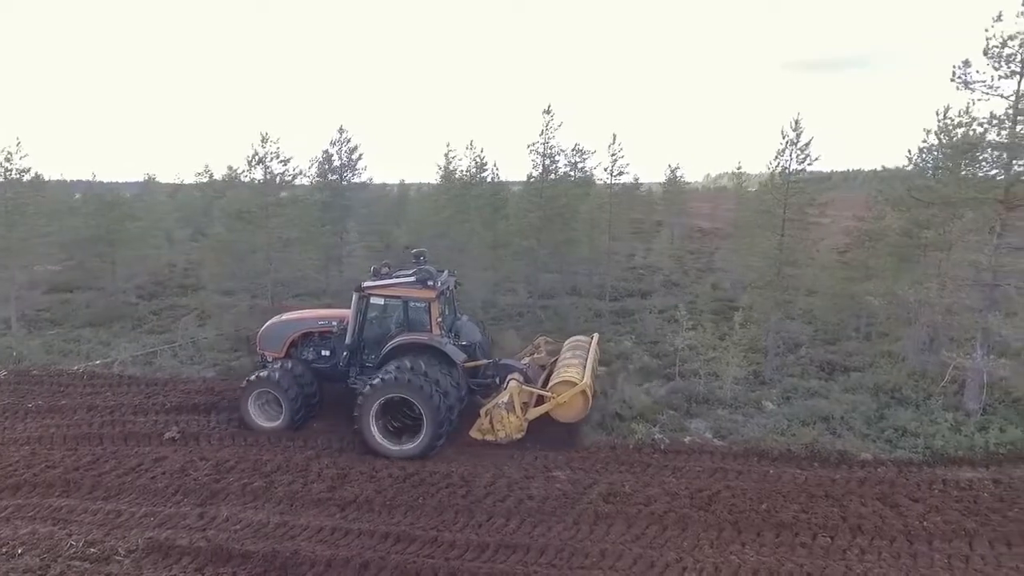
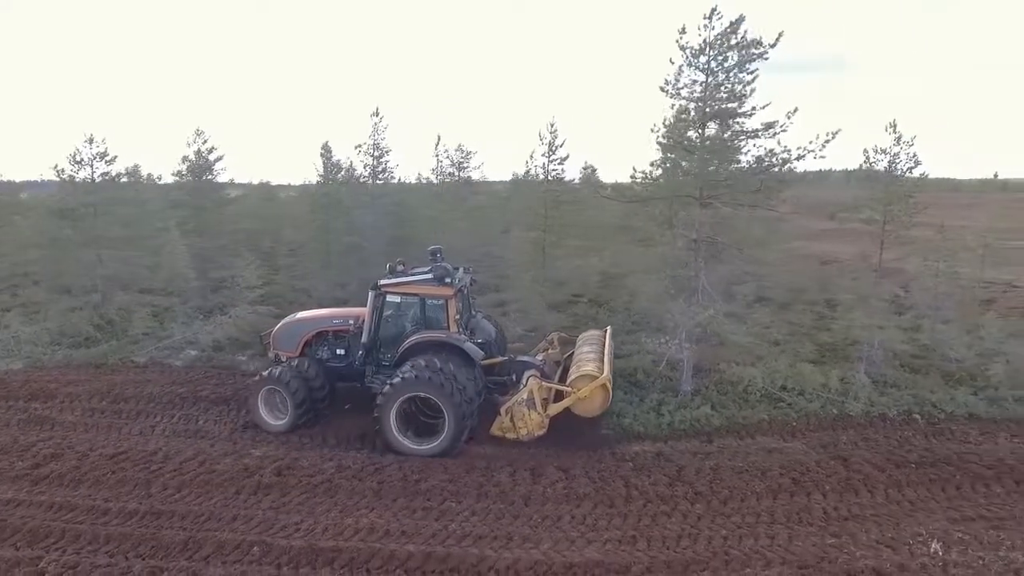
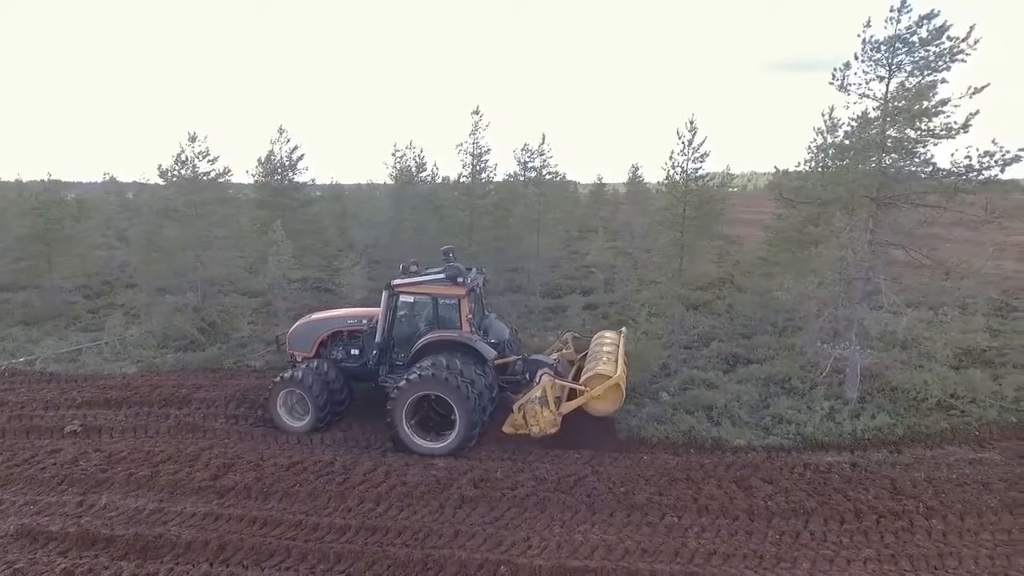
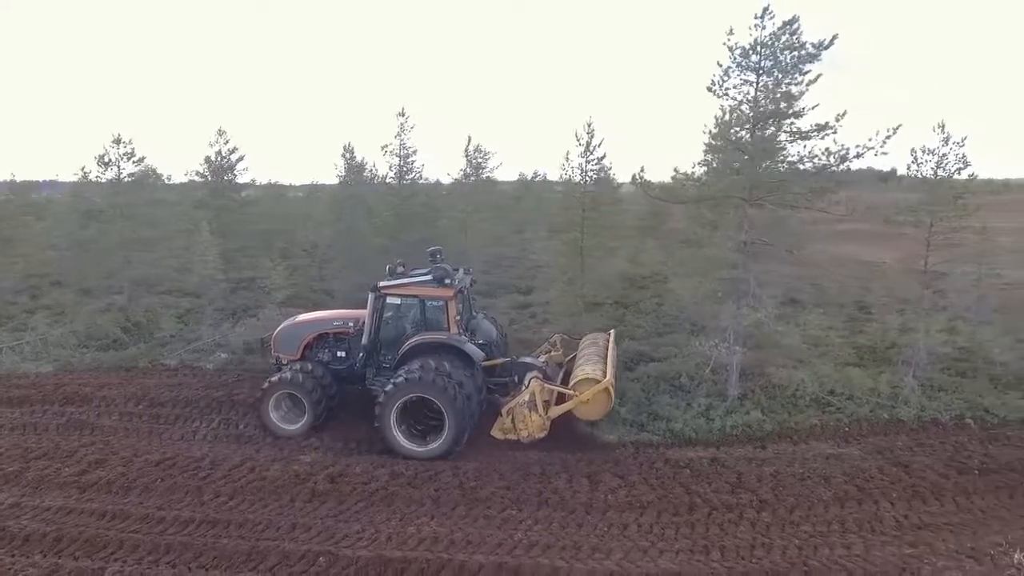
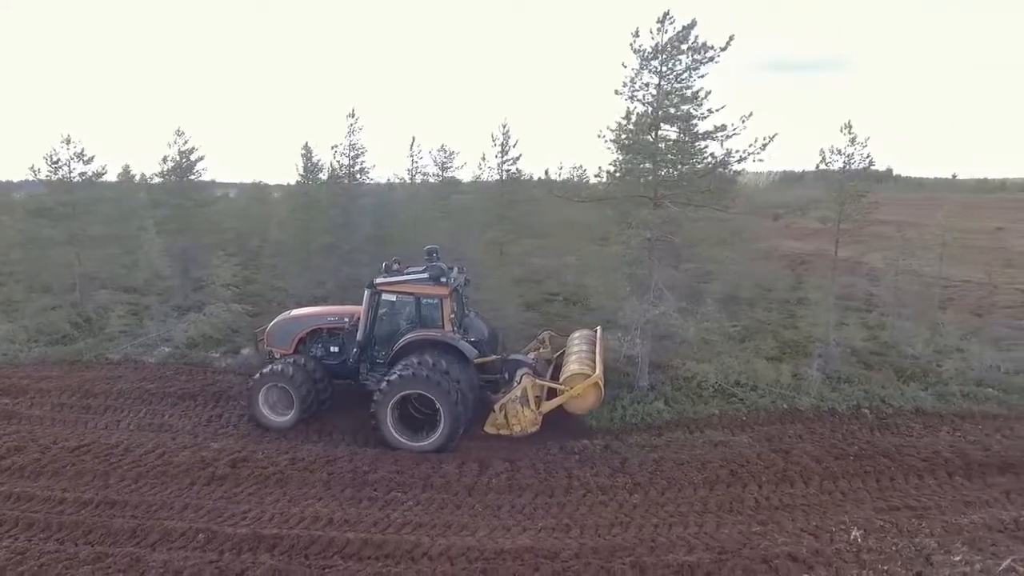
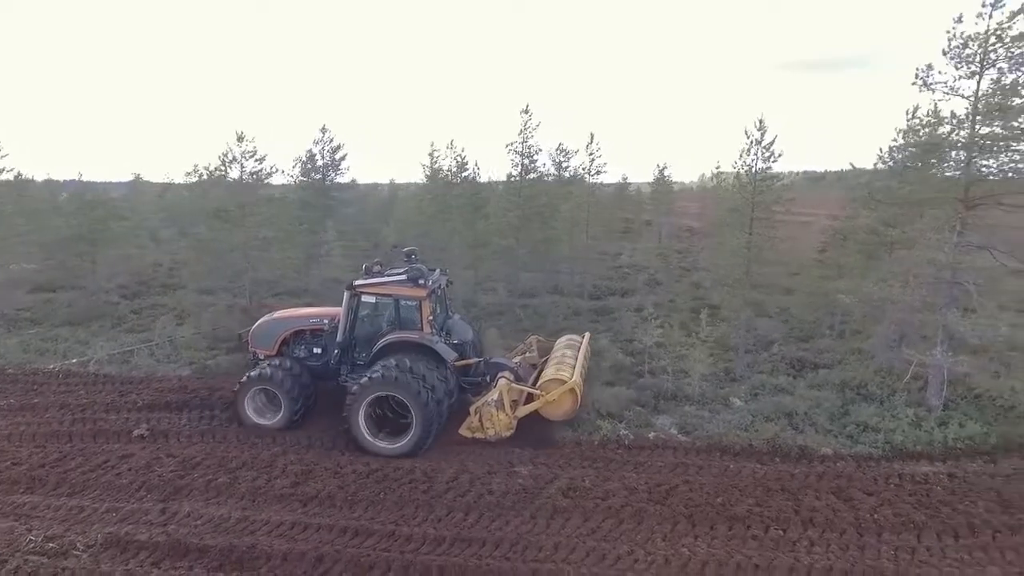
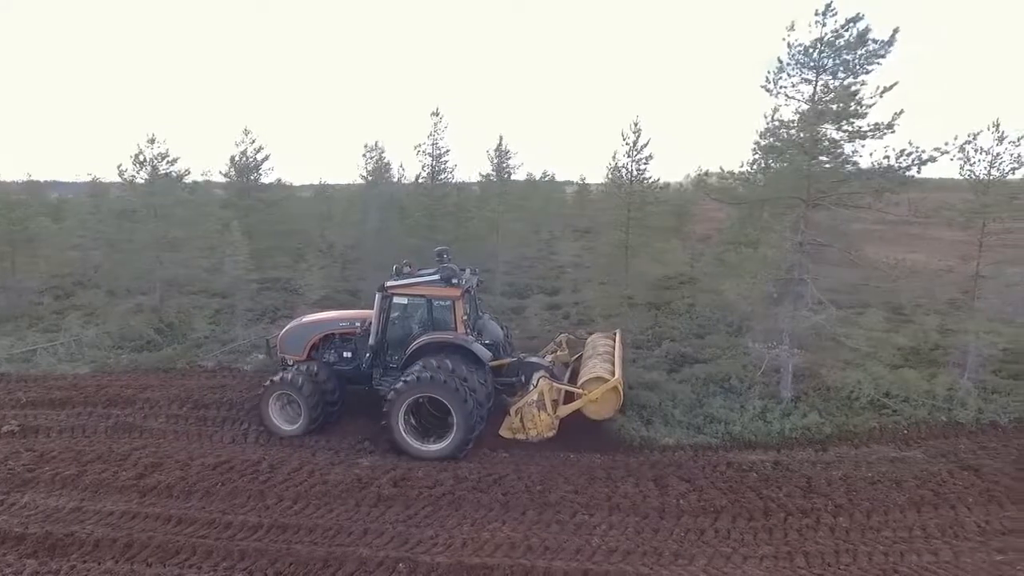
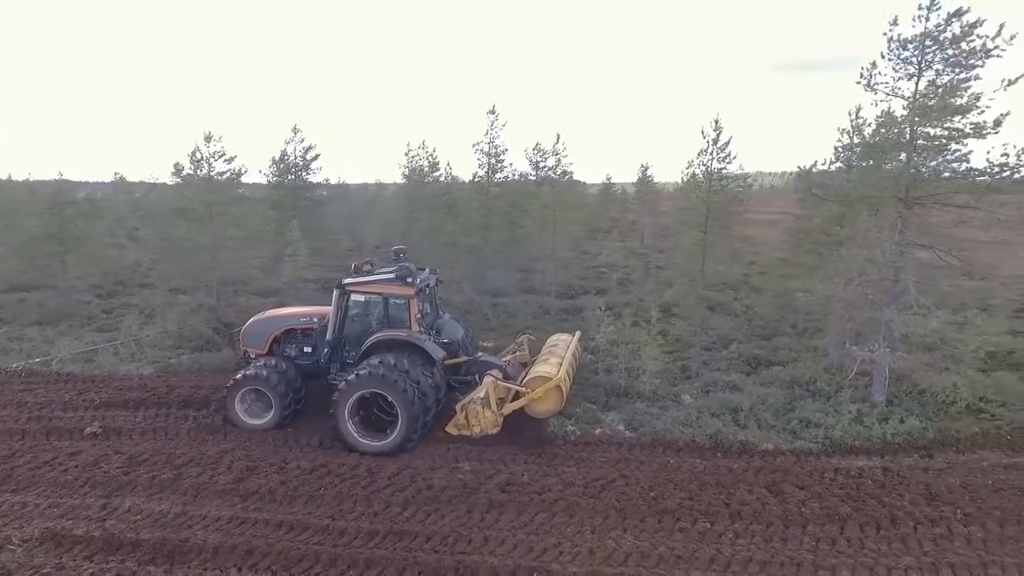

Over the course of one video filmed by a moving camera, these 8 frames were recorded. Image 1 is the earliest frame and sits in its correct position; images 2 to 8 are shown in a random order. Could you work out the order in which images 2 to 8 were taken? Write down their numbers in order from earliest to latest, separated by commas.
6, 8, 3, 7, 4, 2, 5
